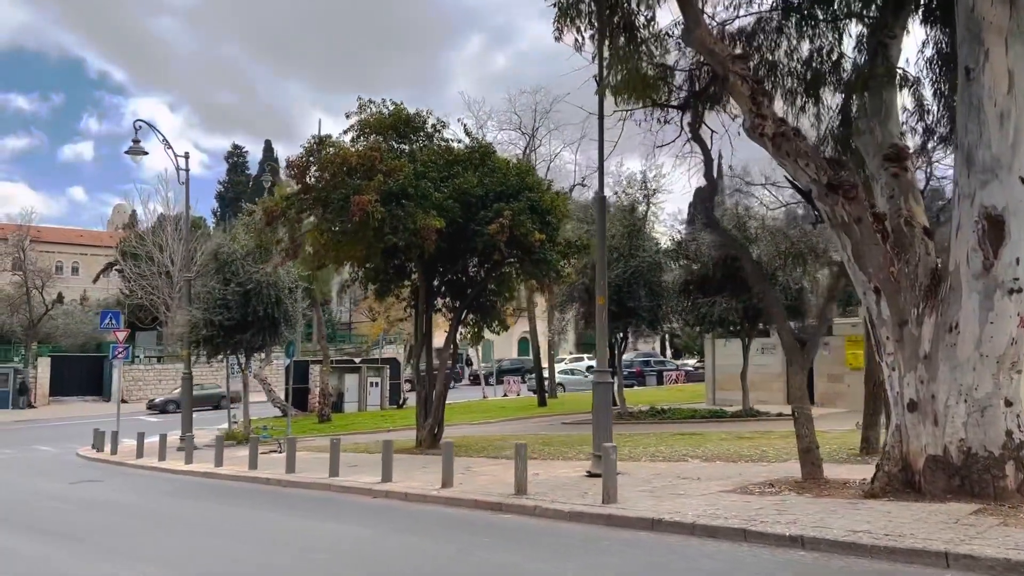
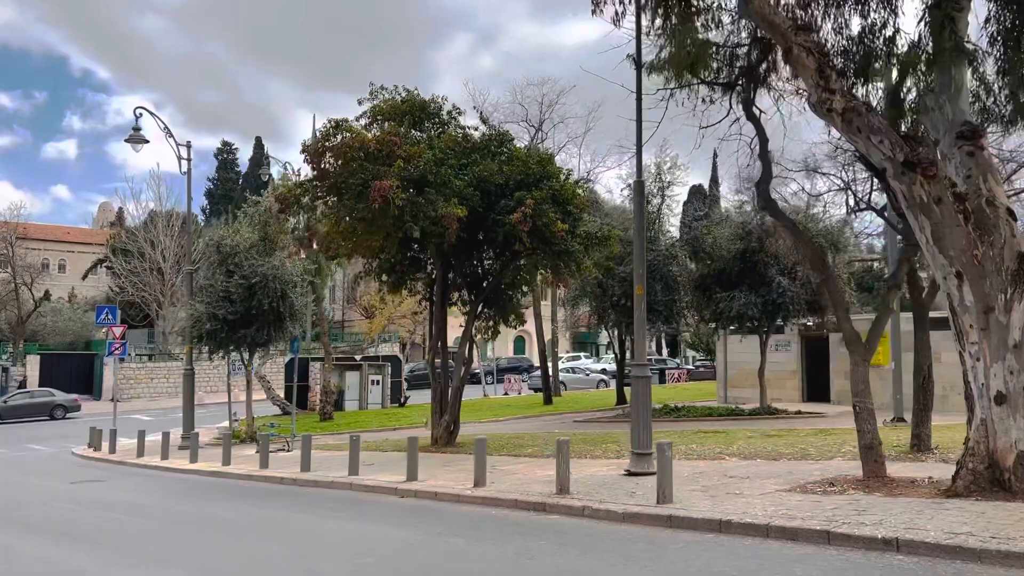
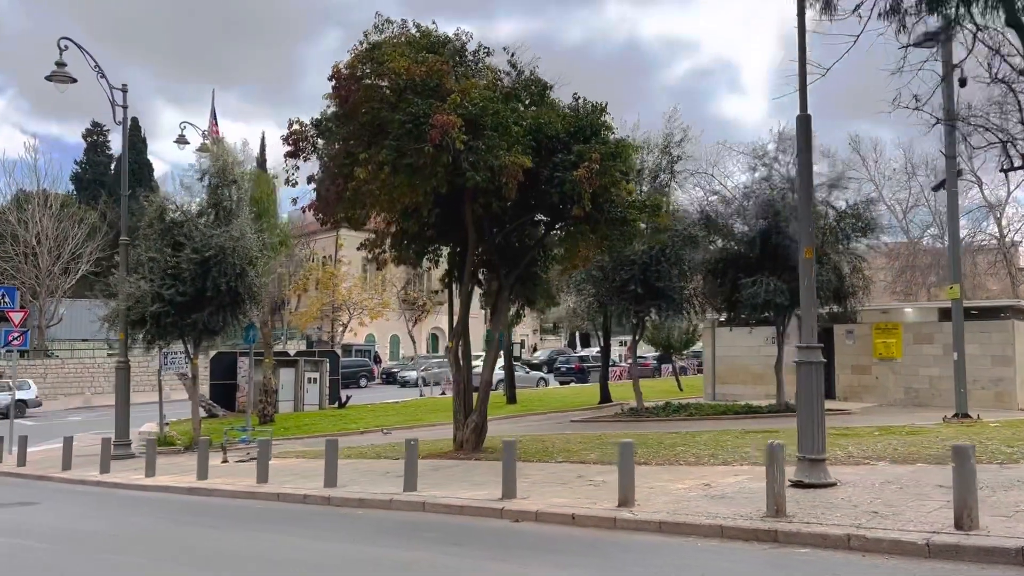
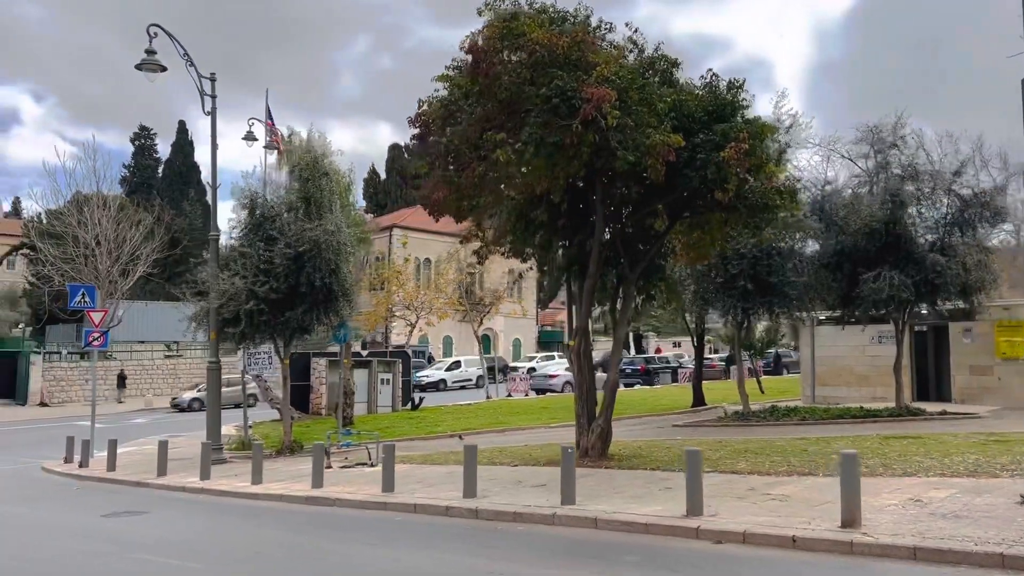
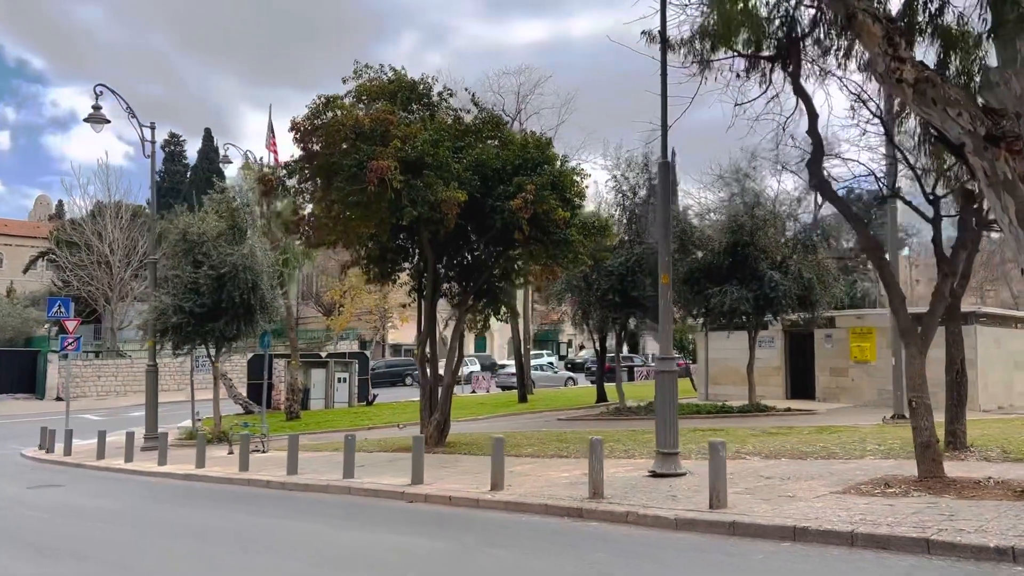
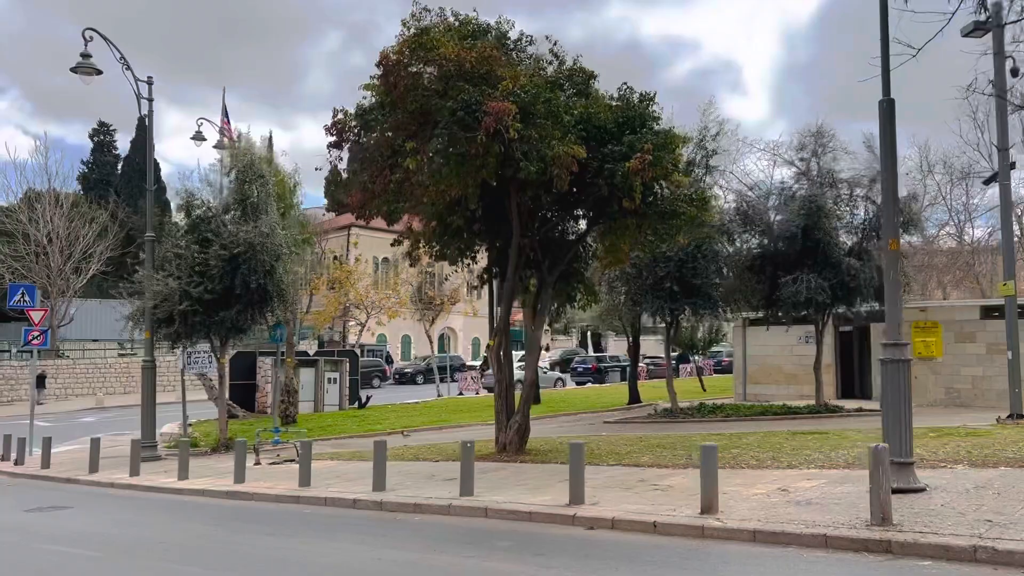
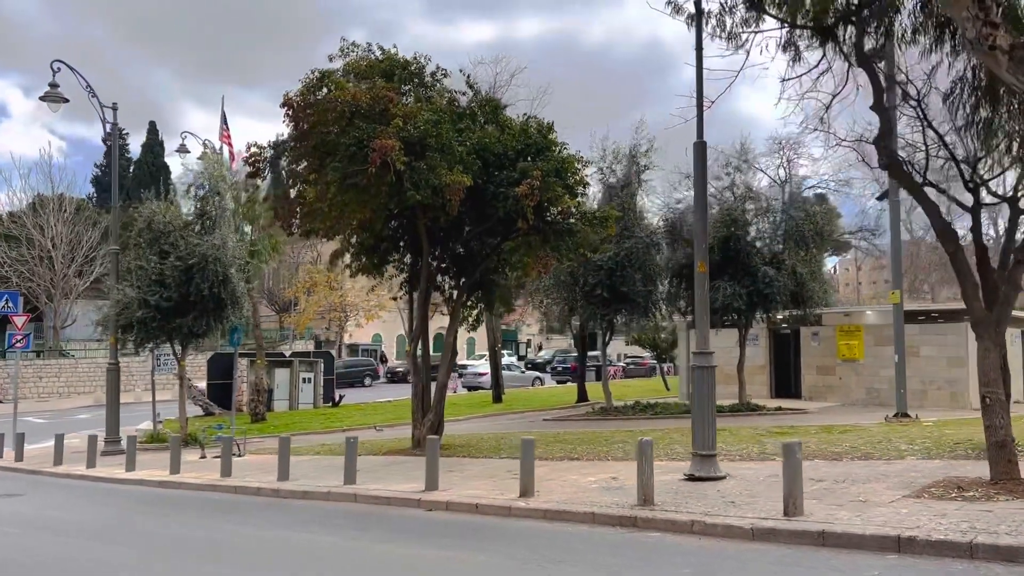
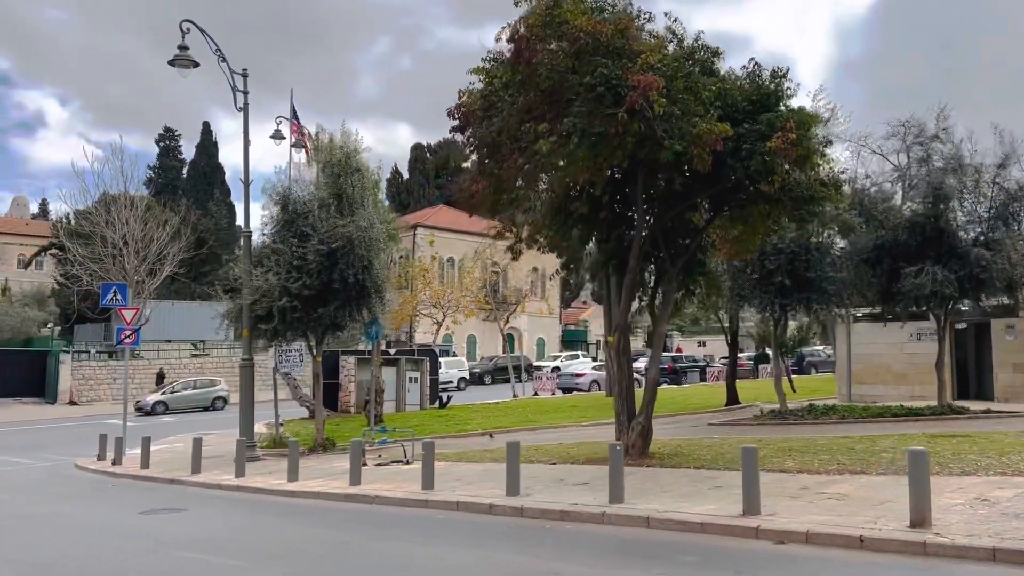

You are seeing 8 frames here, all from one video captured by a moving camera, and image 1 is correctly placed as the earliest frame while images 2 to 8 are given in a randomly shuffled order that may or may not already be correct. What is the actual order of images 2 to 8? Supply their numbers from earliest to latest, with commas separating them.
2, 5, 7, 3, 6, 4, 8
